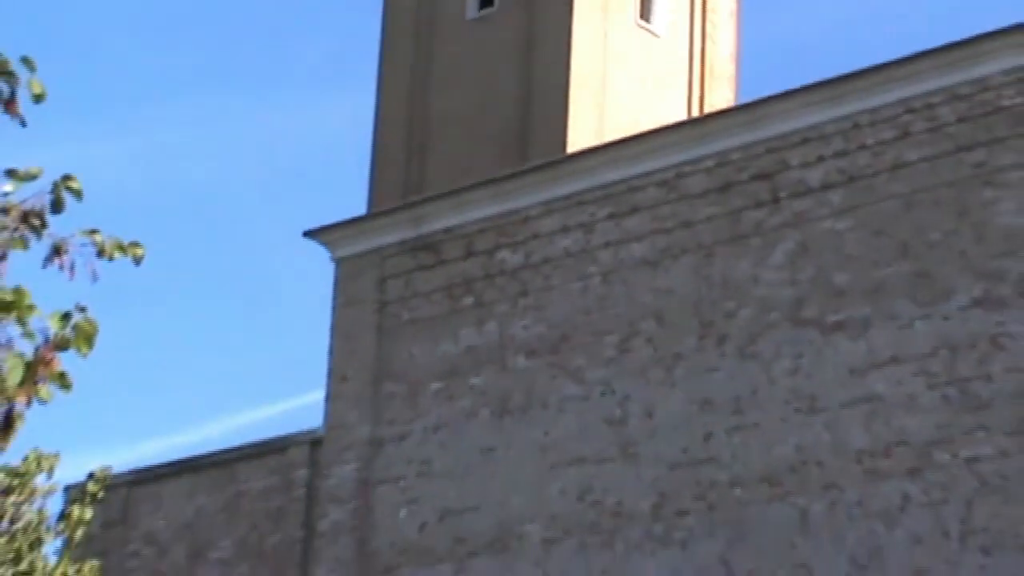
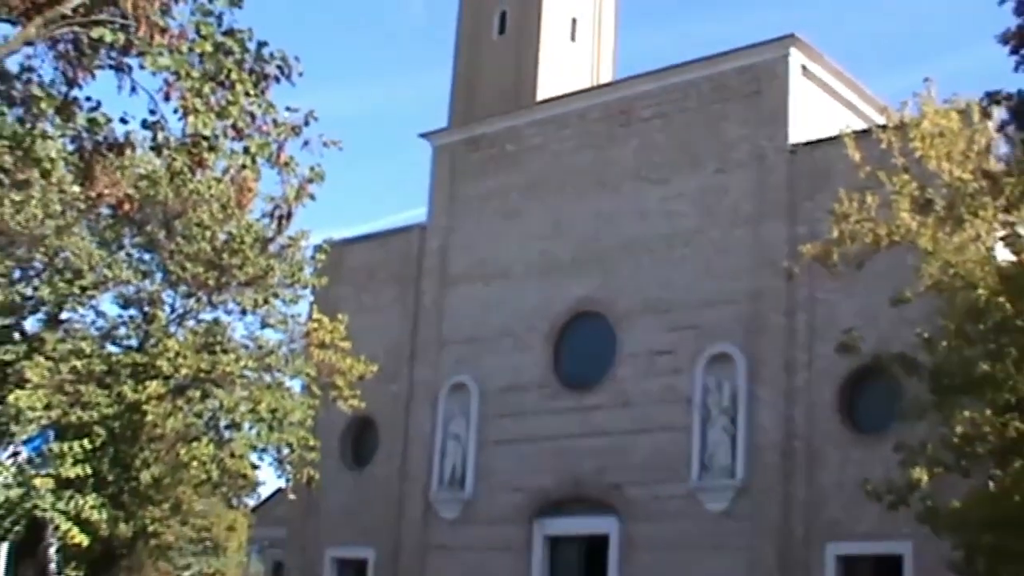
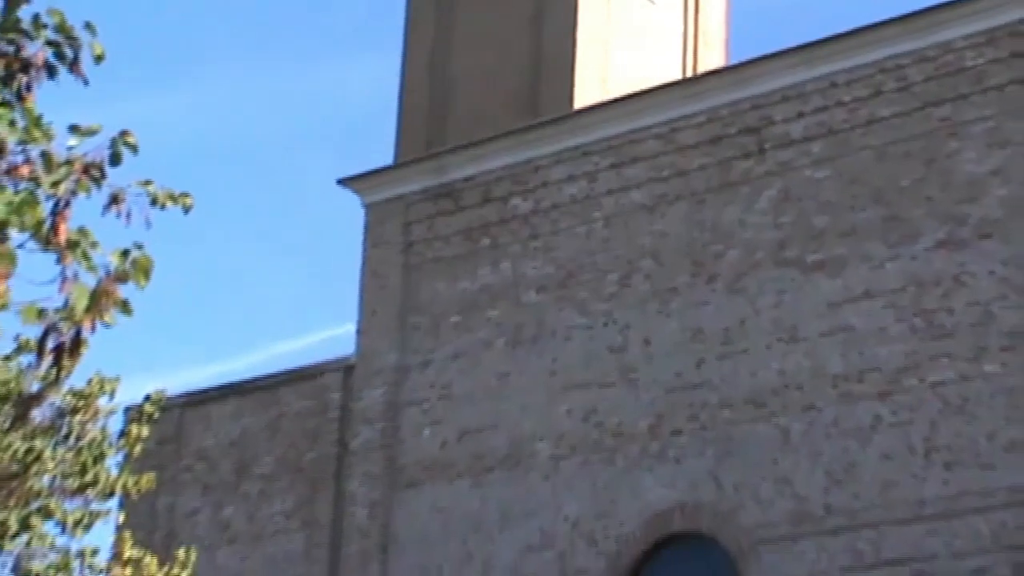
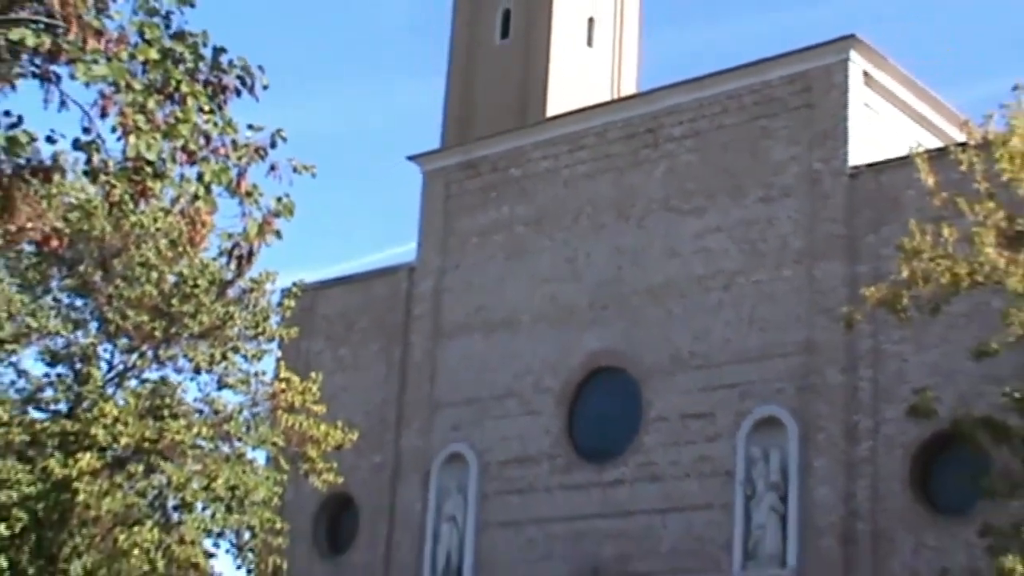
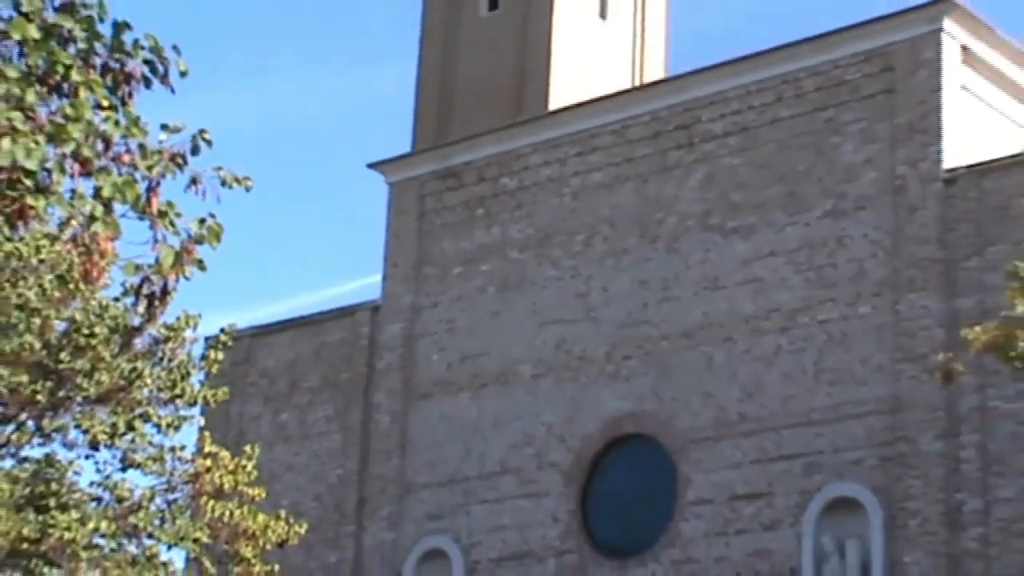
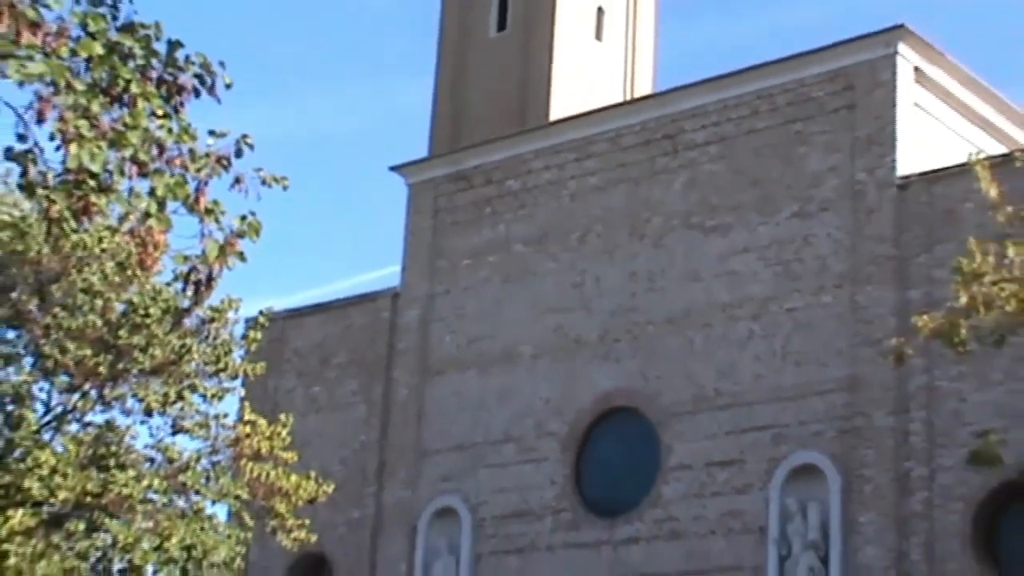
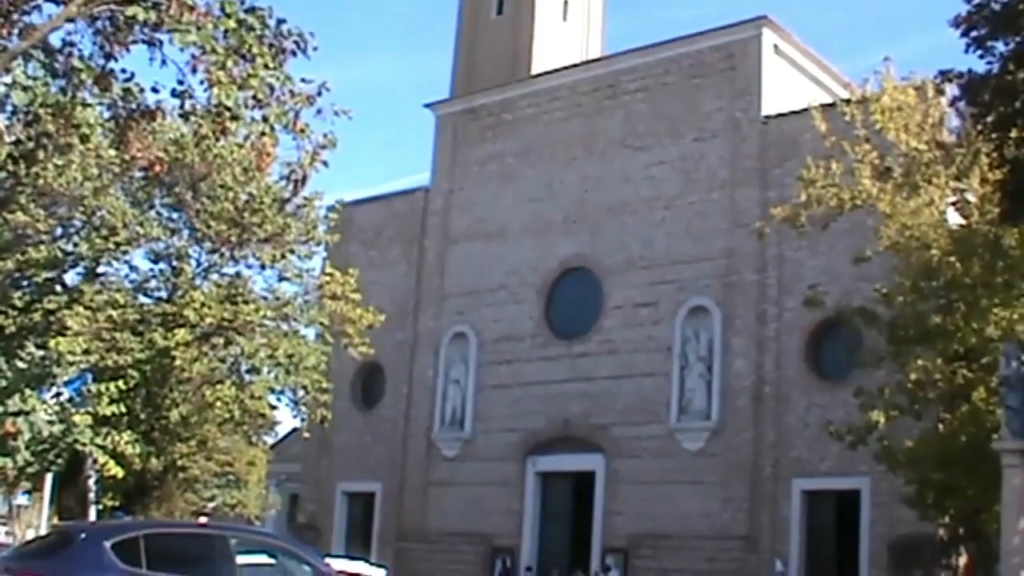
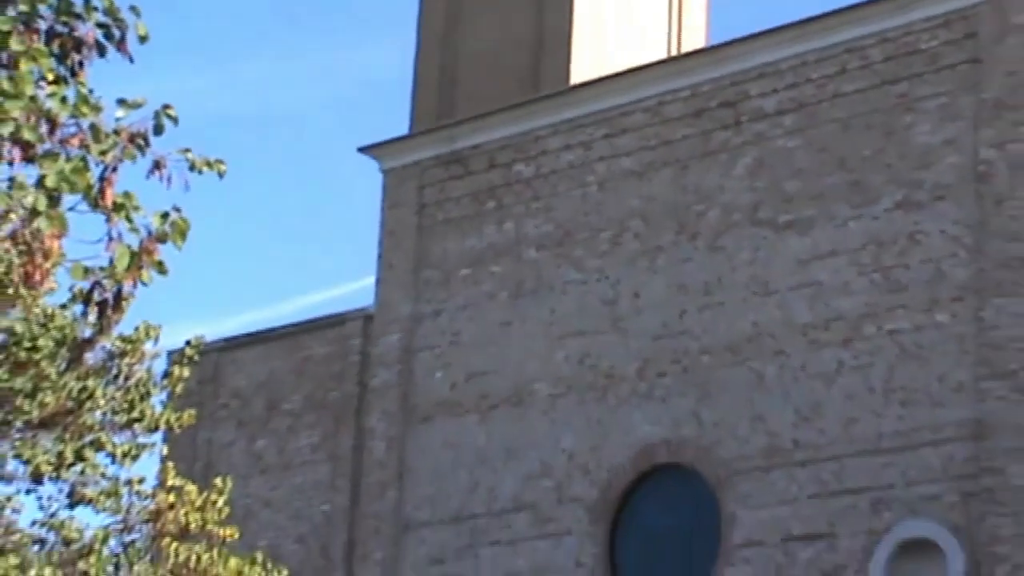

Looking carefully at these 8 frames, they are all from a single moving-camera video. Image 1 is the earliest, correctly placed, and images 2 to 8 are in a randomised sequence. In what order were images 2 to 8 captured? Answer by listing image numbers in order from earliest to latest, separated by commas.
3, 8, 5, 6, 4, 2, 7
